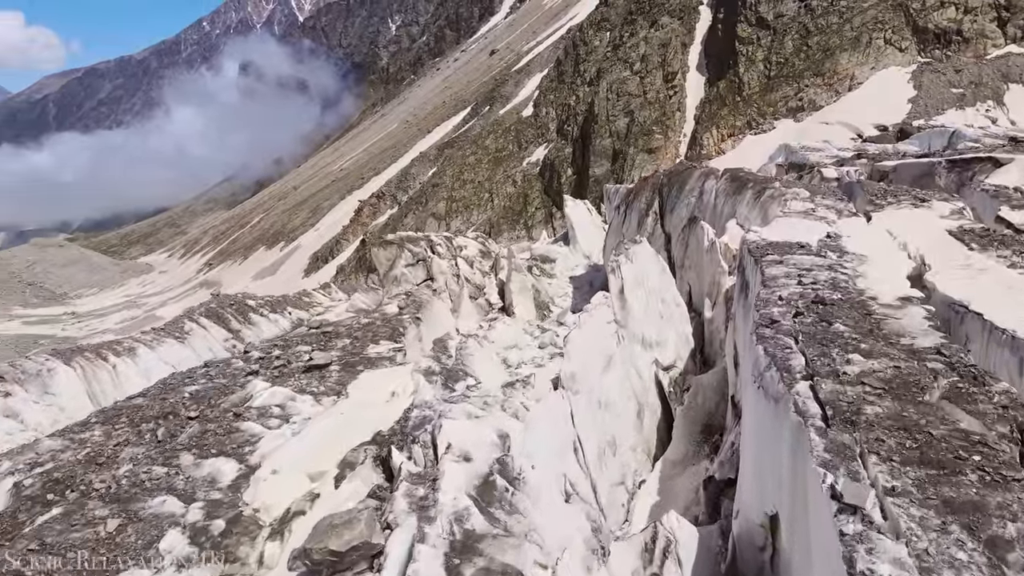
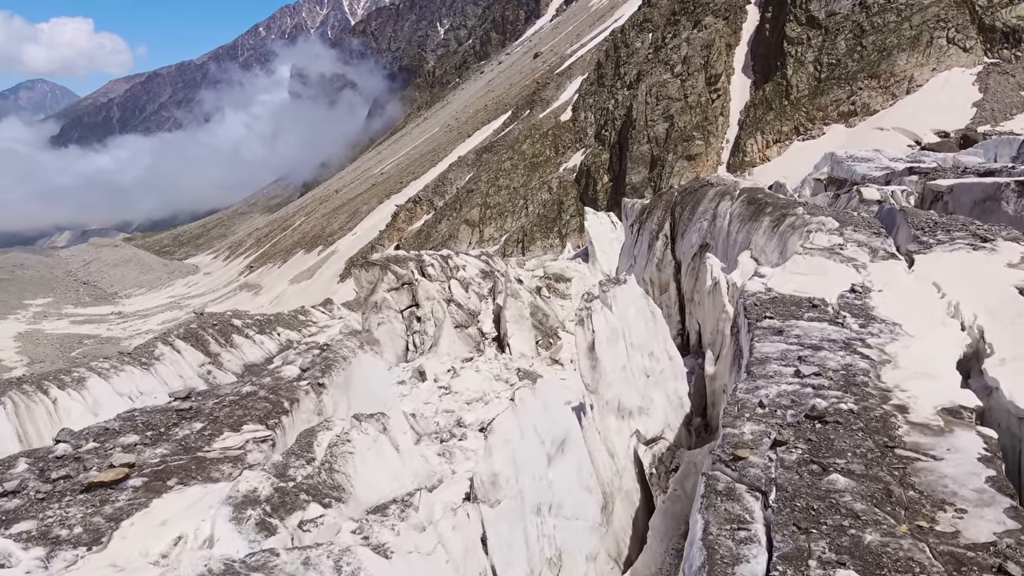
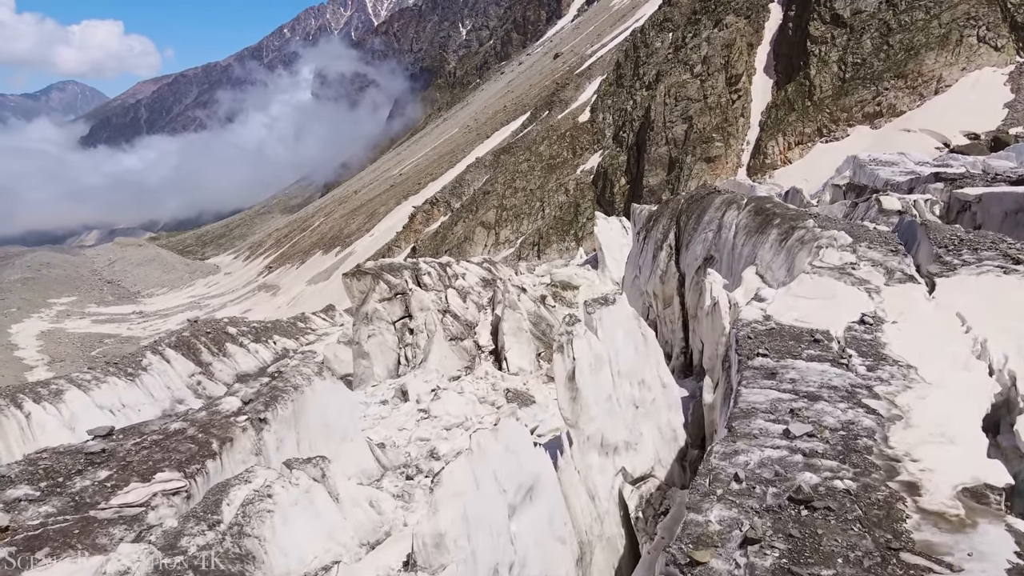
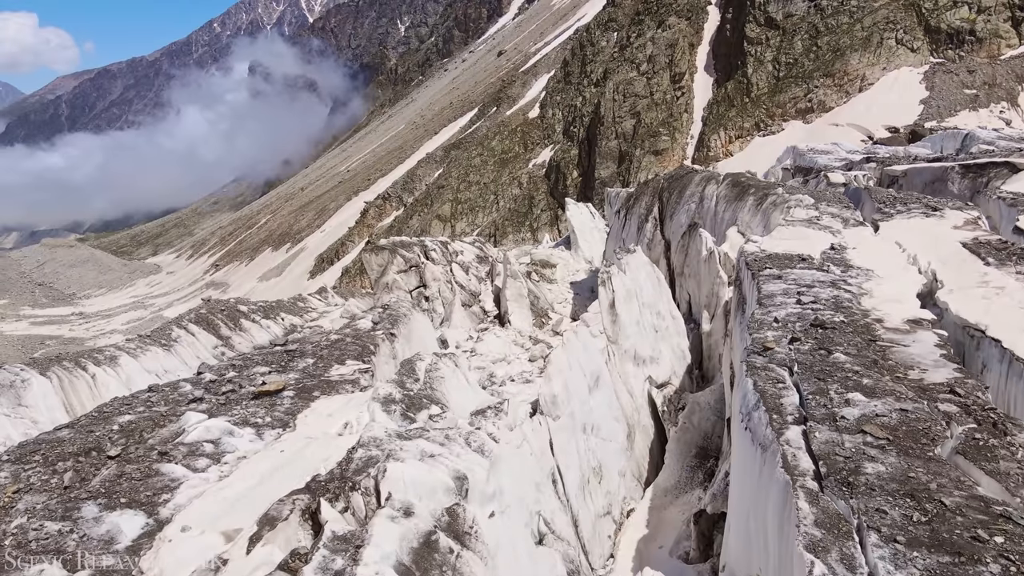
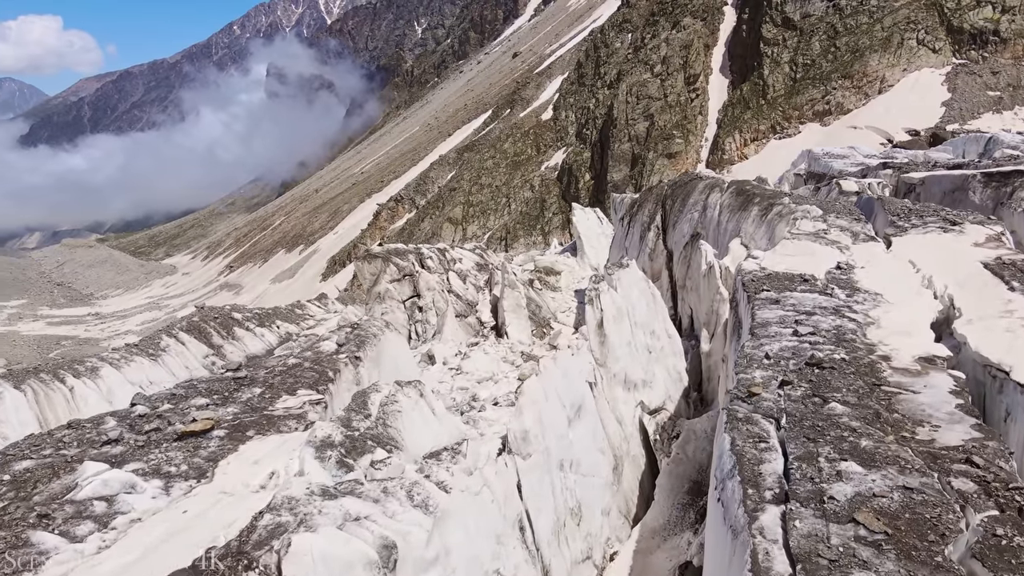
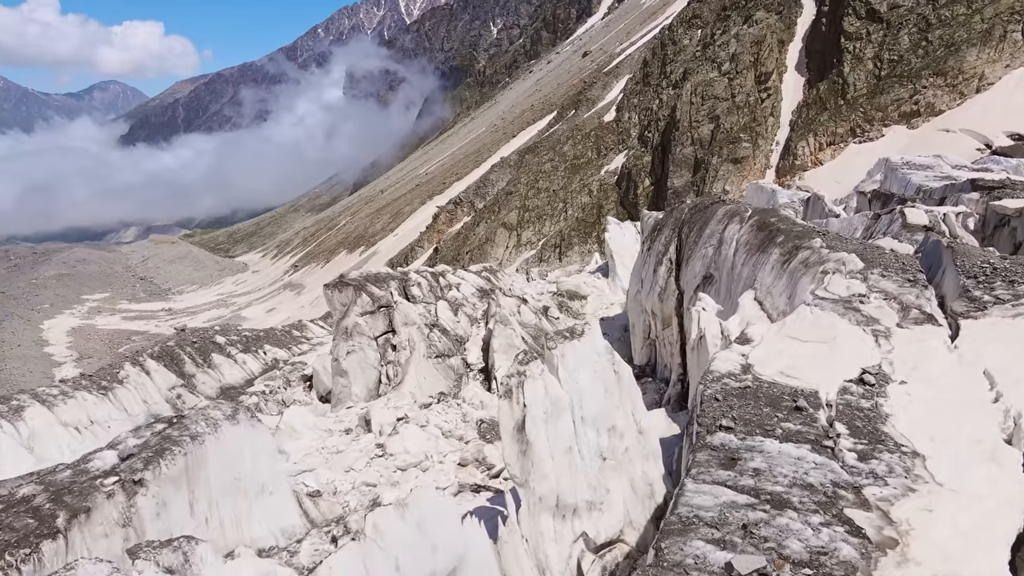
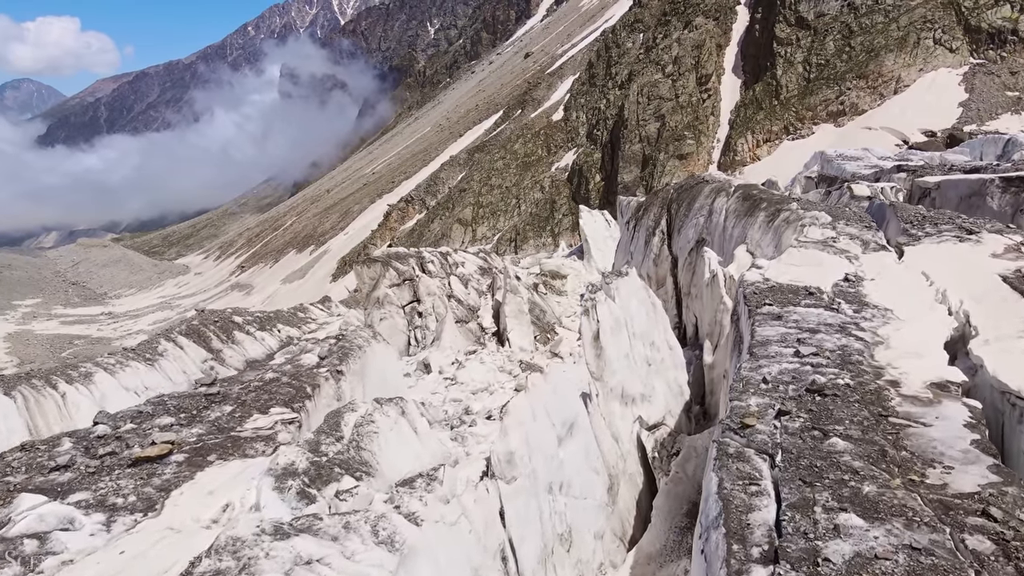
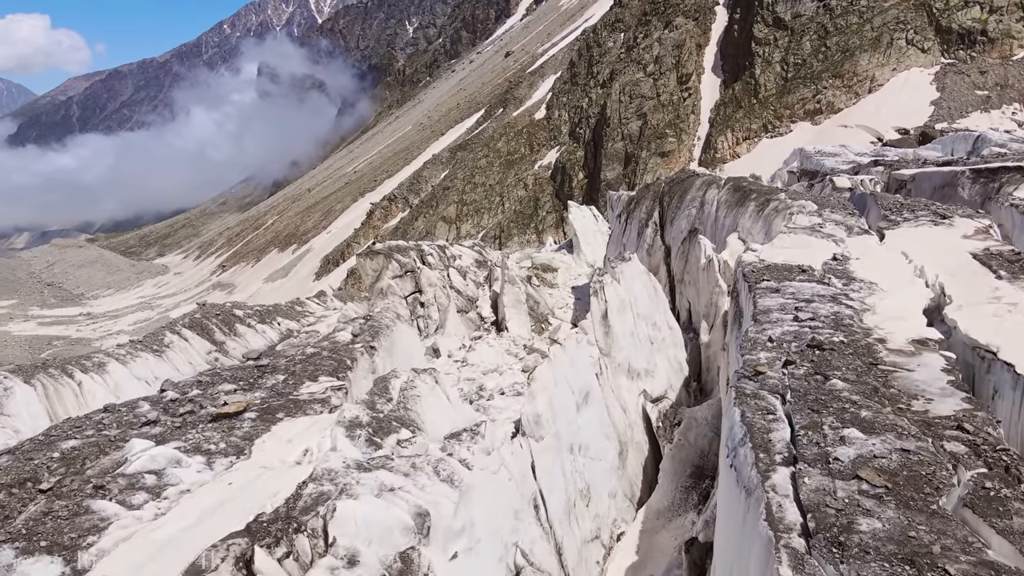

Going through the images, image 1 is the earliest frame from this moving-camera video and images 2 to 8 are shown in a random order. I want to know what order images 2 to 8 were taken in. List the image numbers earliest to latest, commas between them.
4, 8, 5, 7, 2, 3, 6
